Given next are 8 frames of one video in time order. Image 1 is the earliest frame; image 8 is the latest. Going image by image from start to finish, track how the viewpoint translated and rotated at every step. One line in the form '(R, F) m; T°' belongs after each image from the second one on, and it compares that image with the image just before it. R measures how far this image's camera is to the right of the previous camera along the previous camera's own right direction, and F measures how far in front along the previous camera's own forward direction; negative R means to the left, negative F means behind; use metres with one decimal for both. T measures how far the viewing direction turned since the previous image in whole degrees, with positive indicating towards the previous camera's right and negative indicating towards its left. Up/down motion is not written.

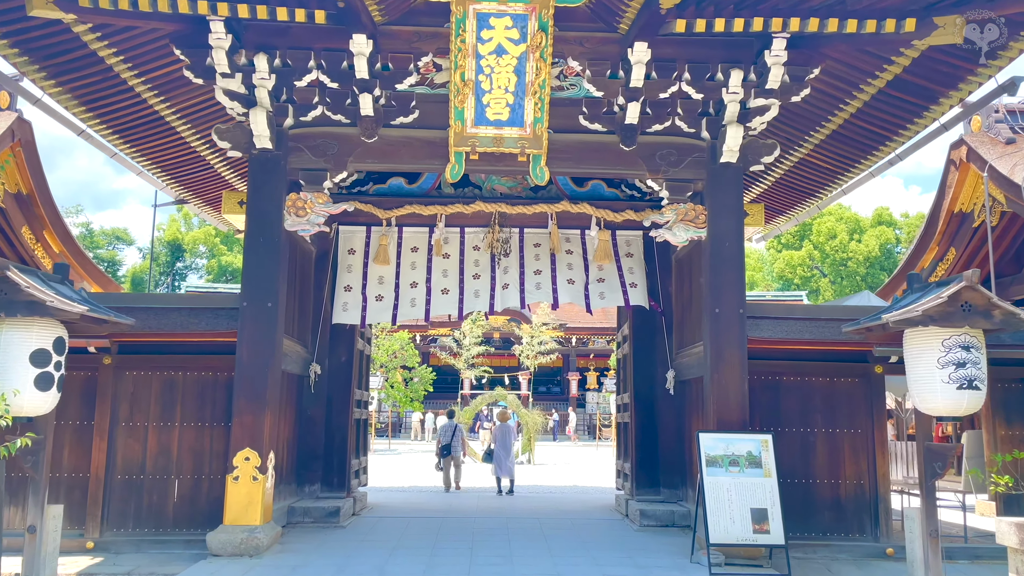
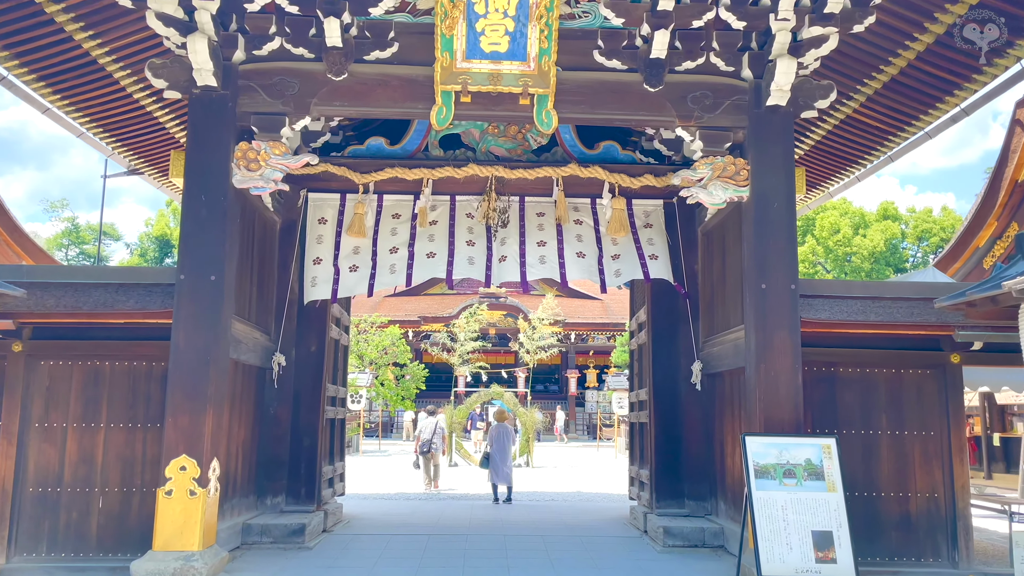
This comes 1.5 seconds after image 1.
(0.0, +1.1) m; 0°
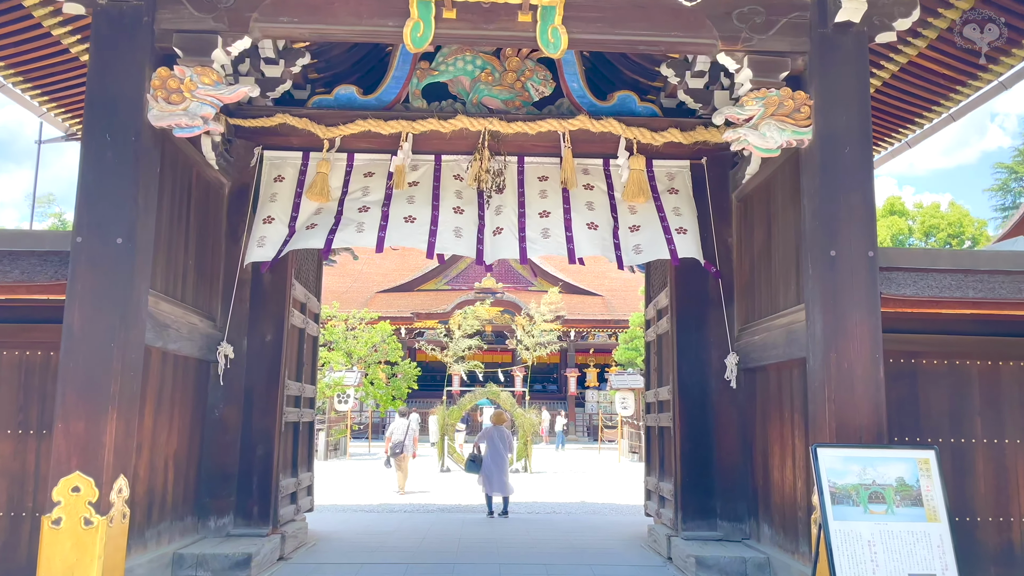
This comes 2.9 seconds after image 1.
(0.0, +1.1) m; 0°
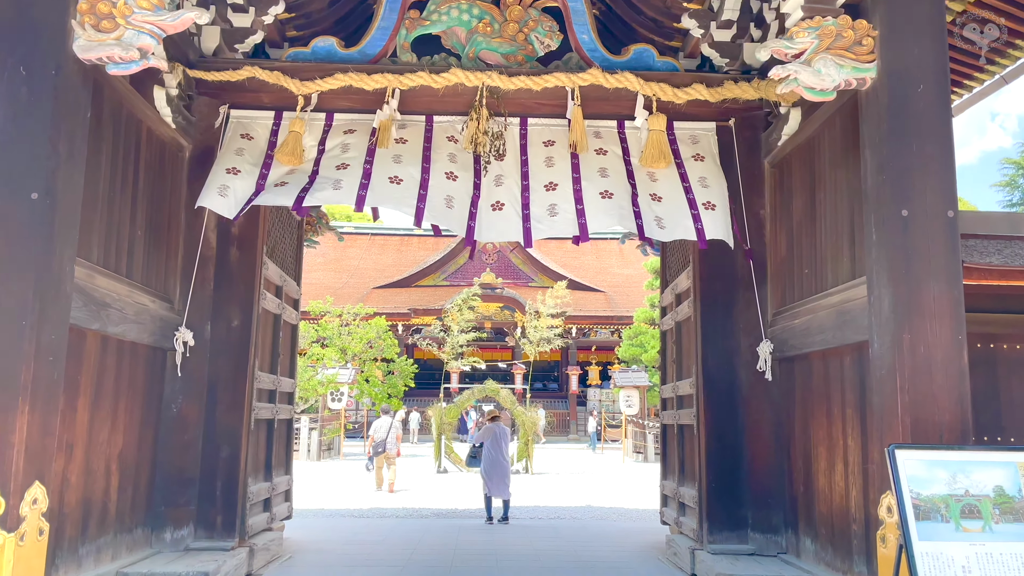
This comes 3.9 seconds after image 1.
(0.0, +0.6) m; 0°
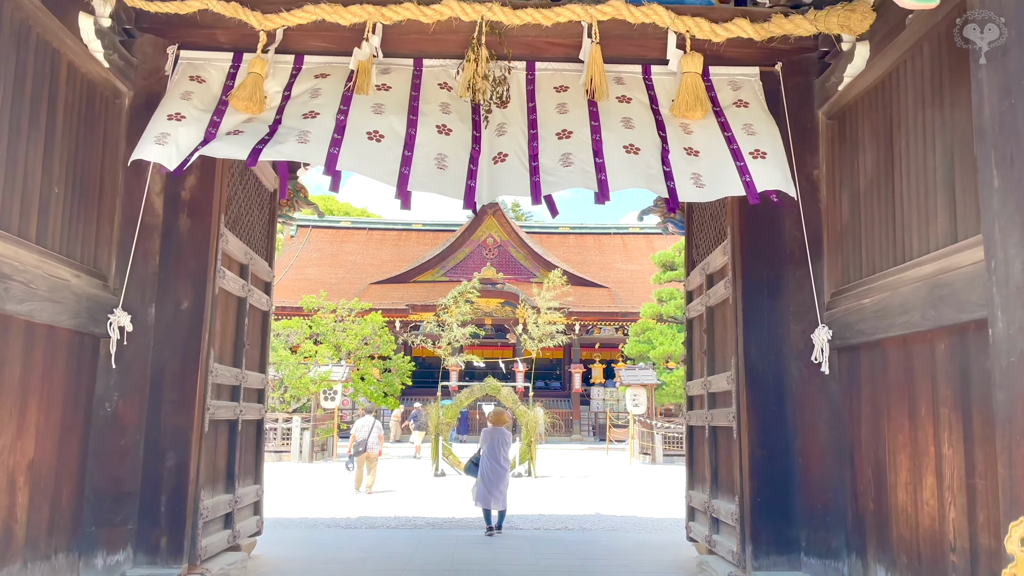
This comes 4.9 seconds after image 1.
(0.0, +0.8) m; 0°
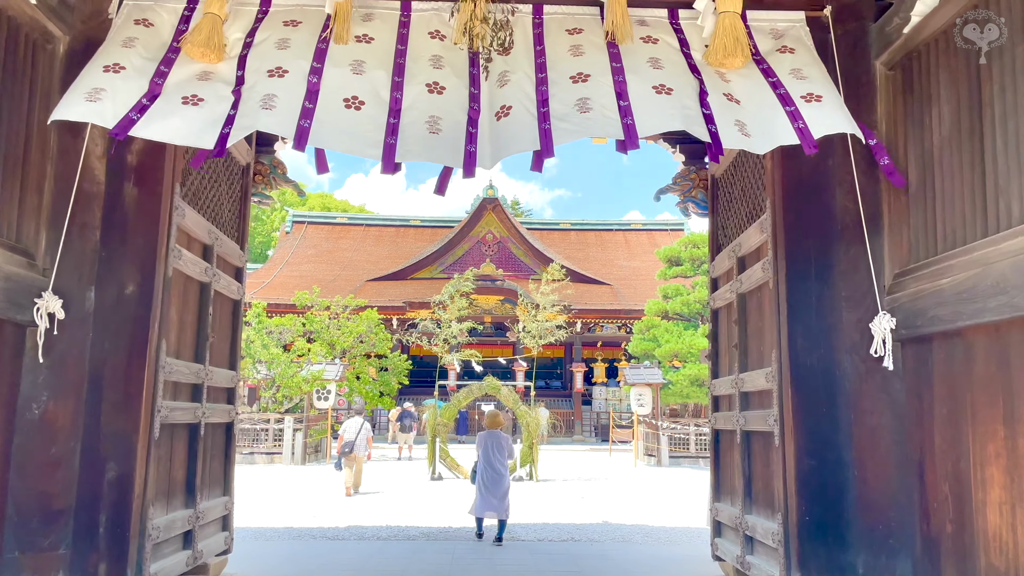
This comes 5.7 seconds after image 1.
(0.0, +0.6) m; 0°
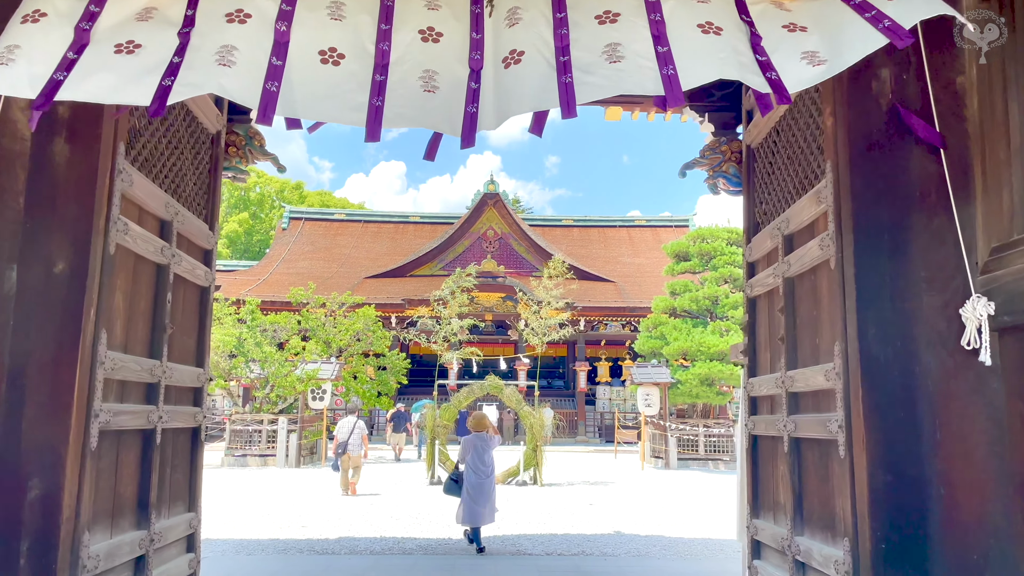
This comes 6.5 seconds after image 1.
(0.0, +0.6) m; 0°
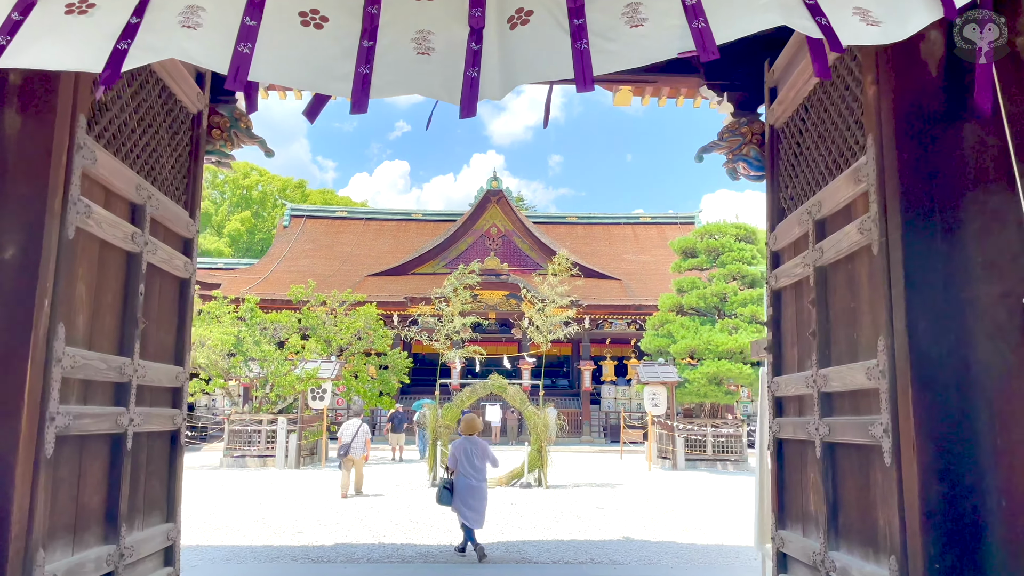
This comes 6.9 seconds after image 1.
(0.0, +0.3) m; 0°
